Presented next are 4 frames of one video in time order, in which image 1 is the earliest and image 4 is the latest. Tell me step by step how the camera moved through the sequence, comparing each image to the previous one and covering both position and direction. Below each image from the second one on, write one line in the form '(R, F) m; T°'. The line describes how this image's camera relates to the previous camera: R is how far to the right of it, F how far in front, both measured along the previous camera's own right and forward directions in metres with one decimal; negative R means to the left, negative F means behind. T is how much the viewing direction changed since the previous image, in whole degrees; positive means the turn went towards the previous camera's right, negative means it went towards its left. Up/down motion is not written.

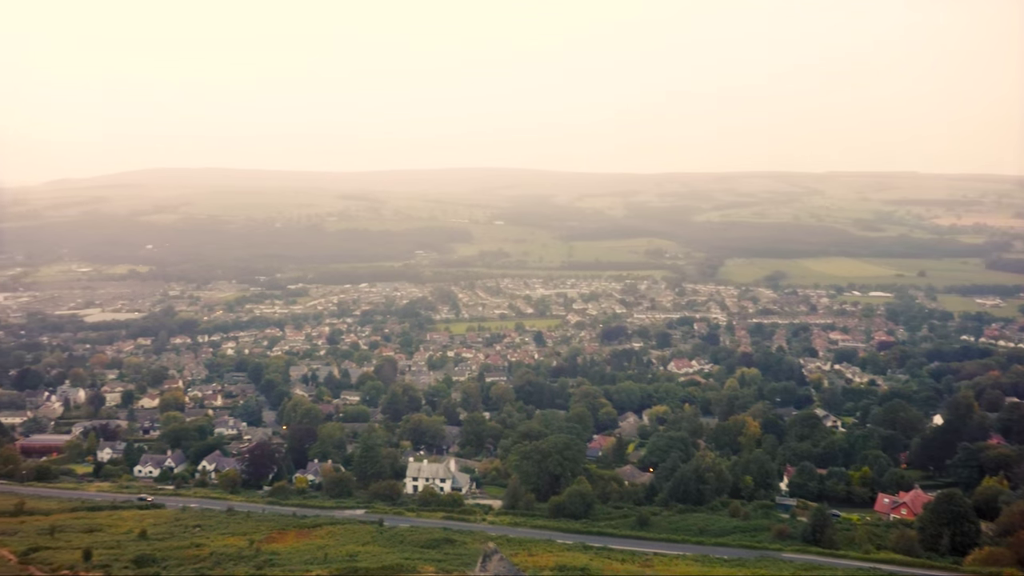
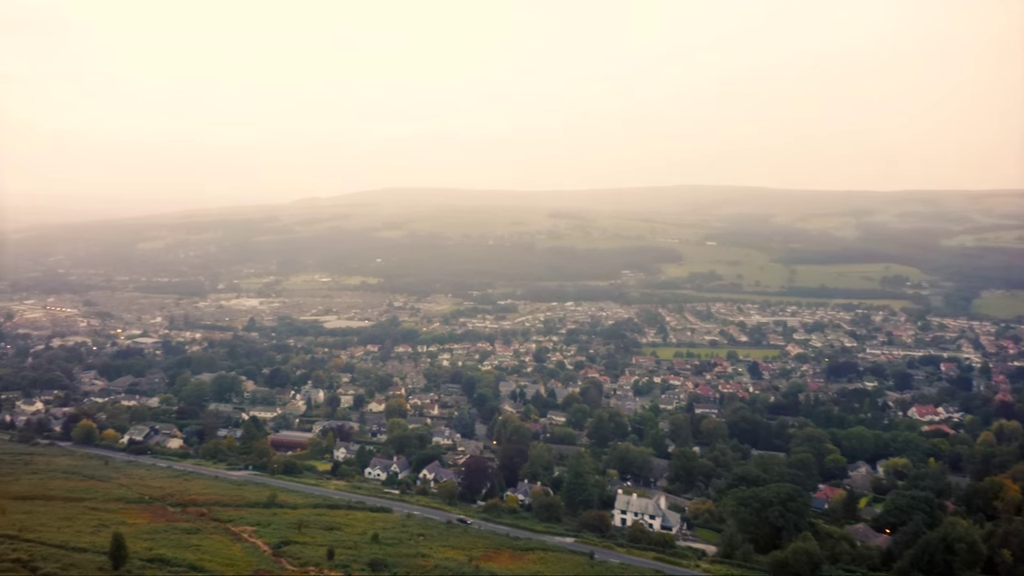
(-1.2, +0.5) m; -16°
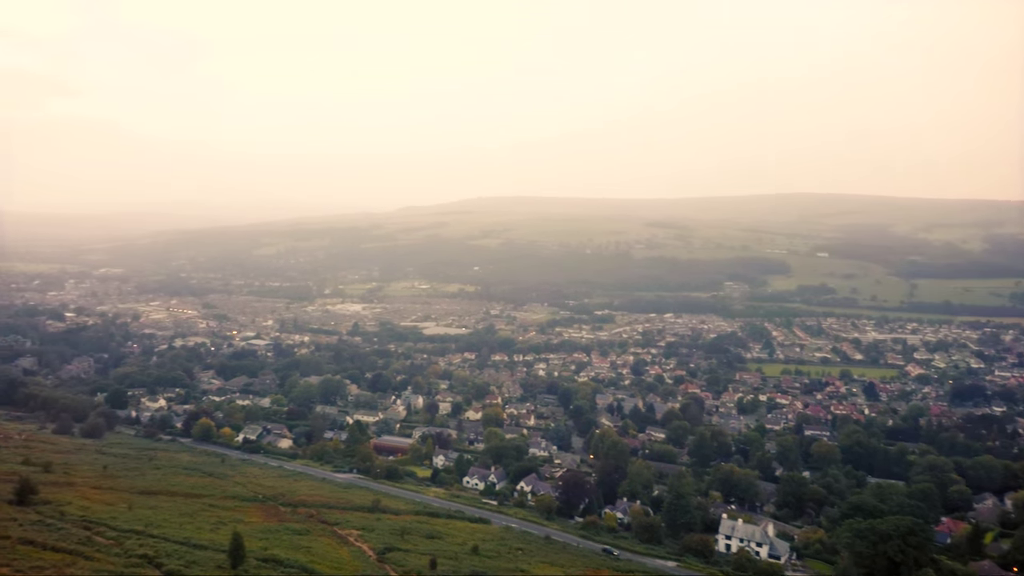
(-0.5, +0.3) m; -8°
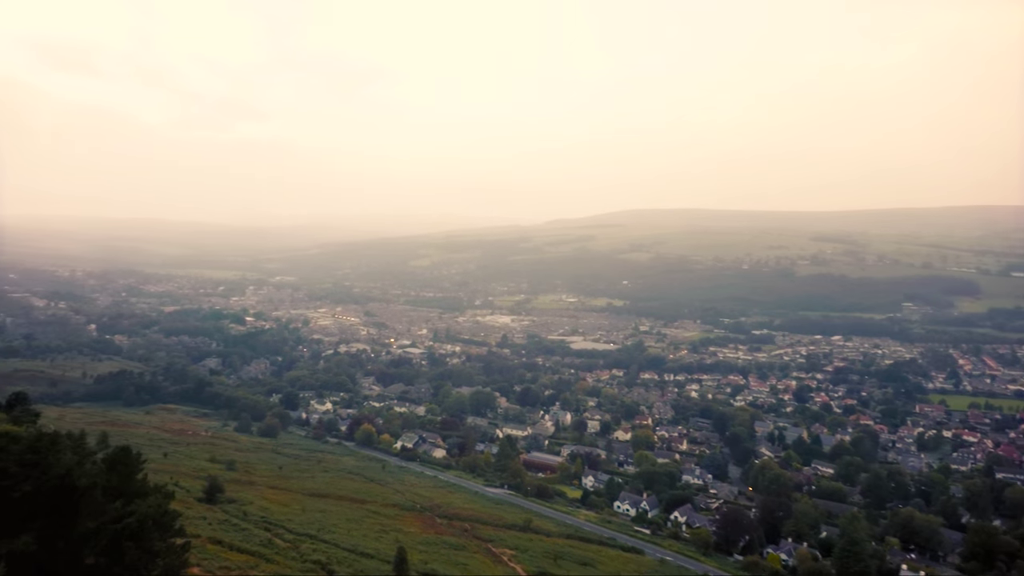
(-0.7, +0.4) m; -12°
